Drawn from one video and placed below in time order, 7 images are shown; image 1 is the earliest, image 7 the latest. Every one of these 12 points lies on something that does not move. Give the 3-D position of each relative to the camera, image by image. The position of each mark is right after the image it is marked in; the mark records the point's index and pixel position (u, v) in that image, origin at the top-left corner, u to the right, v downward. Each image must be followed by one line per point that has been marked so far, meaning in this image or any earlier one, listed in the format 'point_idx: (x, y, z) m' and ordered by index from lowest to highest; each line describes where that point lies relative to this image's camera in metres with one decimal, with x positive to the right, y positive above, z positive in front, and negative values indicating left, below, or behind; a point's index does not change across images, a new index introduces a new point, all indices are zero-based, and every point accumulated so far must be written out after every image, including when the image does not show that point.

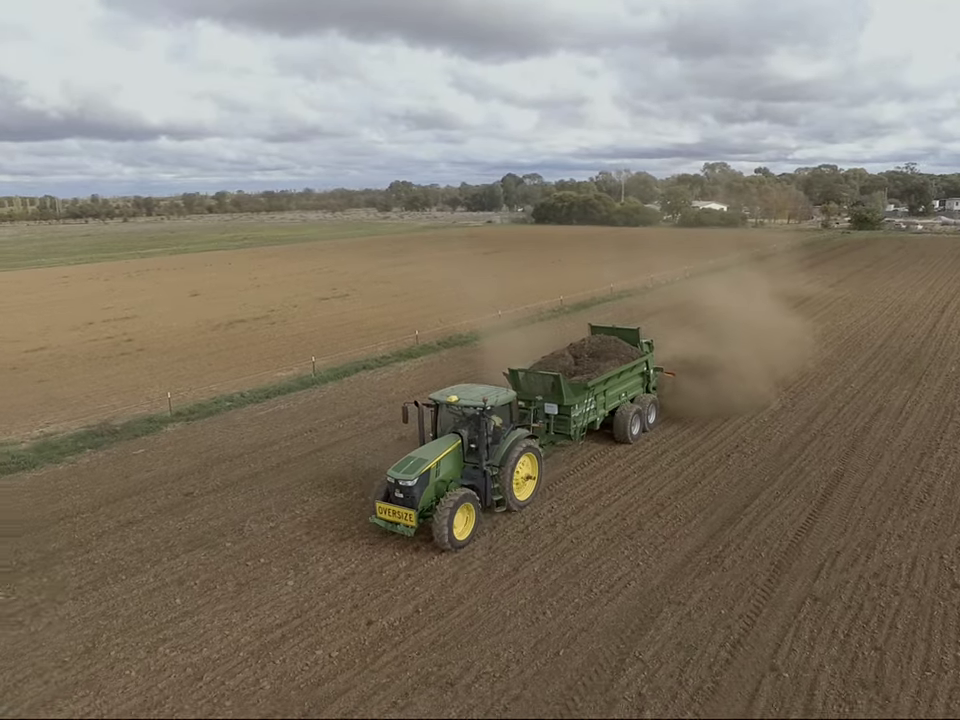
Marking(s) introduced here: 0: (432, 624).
0: (-0.4, -2.4, +7.8) m
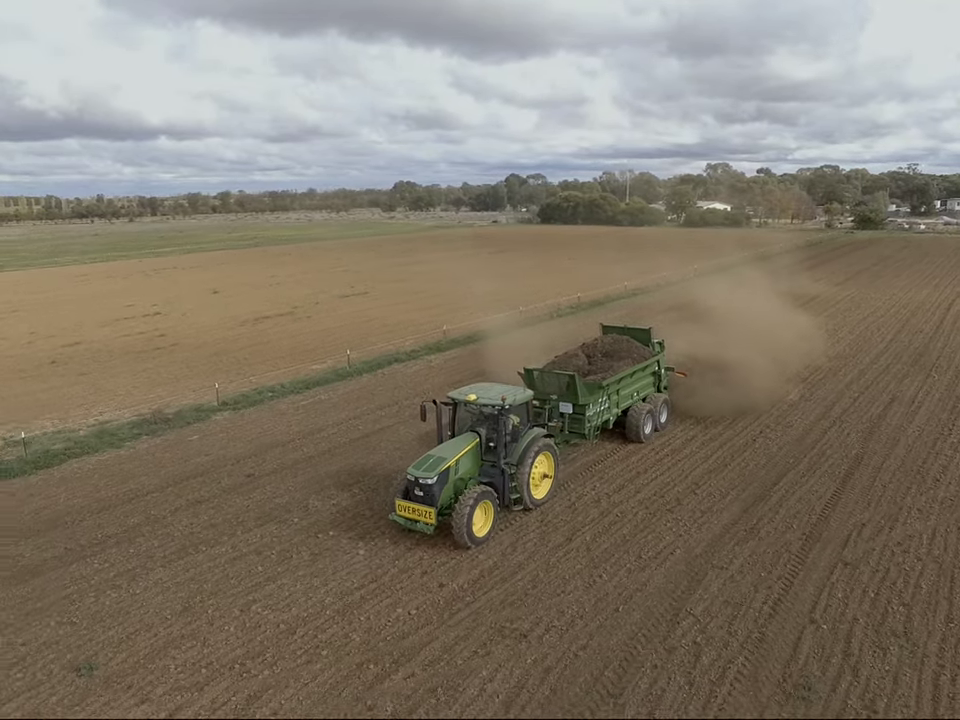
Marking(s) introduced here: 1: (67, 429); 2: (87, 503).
0: (+0.2, -2.3, +8.6) m
1: (-7.3, -1.2, +15.2) m
2: (-5.3, -1.9, +11.7) m
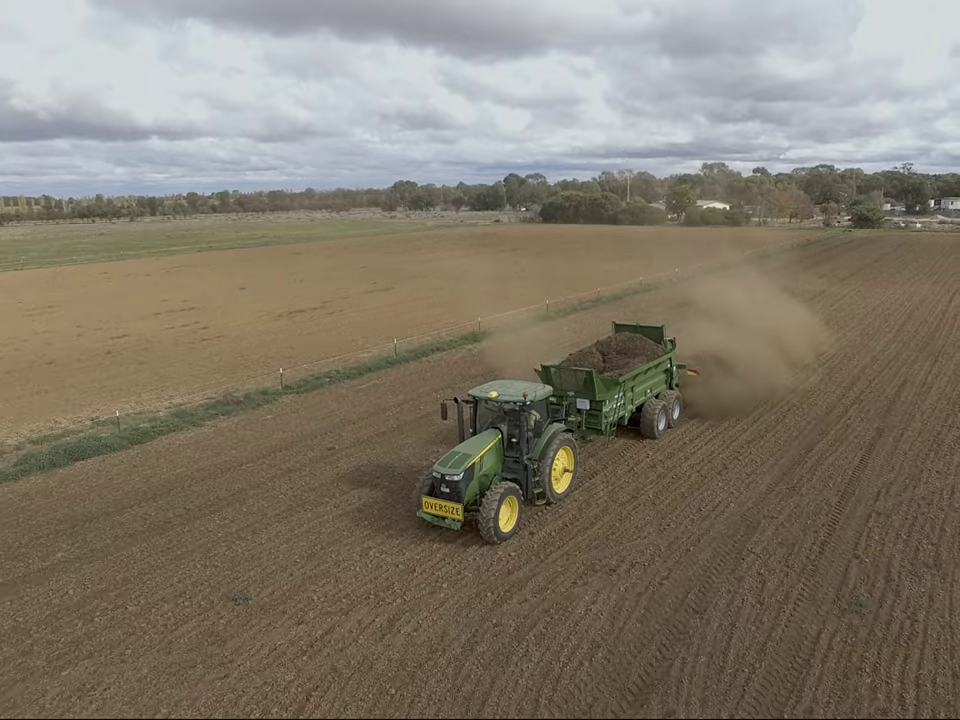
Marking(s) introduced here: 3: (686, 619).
0: (+1.1, -2.0, +9.9) m
1: (-6.3, -1.0, +16.5) m
2: (-4.3, -1.7, +13.0) m
3: (+1.9, -2.4, +7.9) m
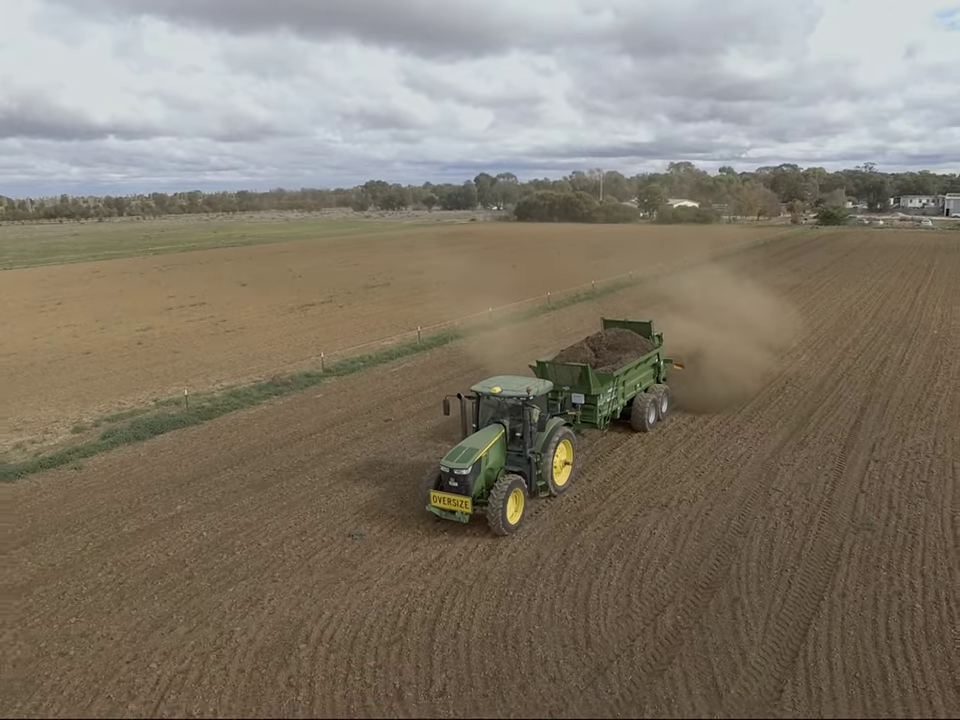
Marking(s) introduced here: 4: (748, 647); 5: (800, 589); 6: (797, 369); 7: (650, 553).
0: (+2.0, -1.6, +11.6) m
1: (-5.7, -0.7, +17.9) m
2: (-3.6, -1.4, +14.6) m
3: (+2.8, -2.0, +9.7) m
4: (+2.3, -2.5, +7.5) m
5: (+3.1, -2.3, +8.5) m
6: (+7.0, -0.2, +19.0) m
7: (+1.8, -2.1, +9.4) m
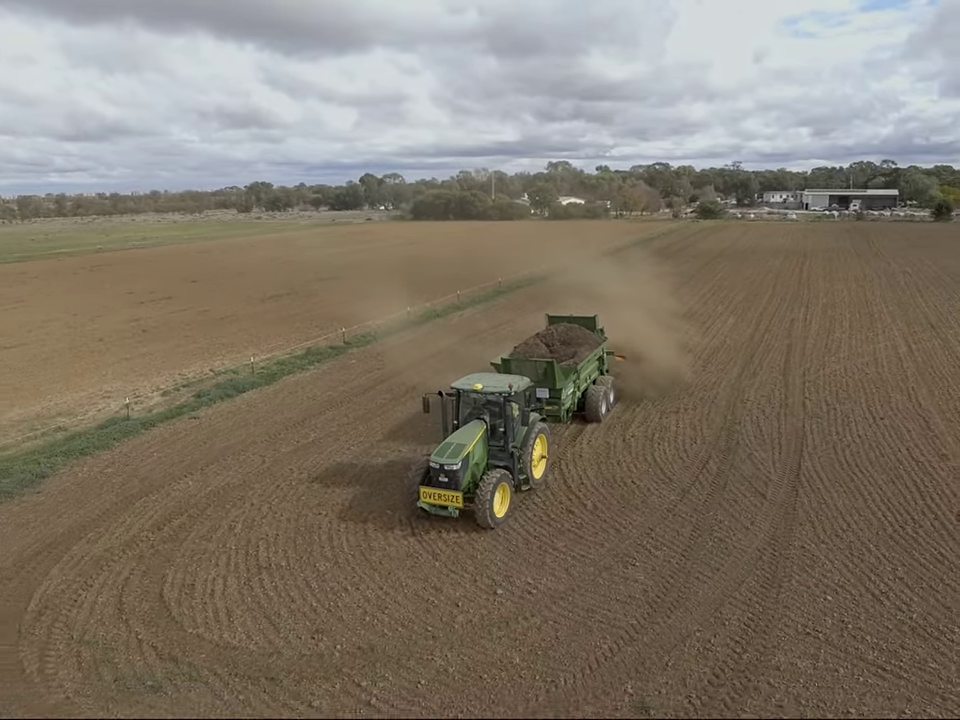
0: (+3.0, -0.8, +15.9) m
1: (-5.6, -0.1, +21.1) m
2: (-2.9, -0.7, +18.0) m
3: (+4.1, -1.1, +14.1) m
4: (+4.0, -1.6, +11.8) m
5: (+4.6, -1.3, +13.0) m
6: (+6.8, +0.8, +23.9) m
7: (+3.2, -1.3, +13.6) m
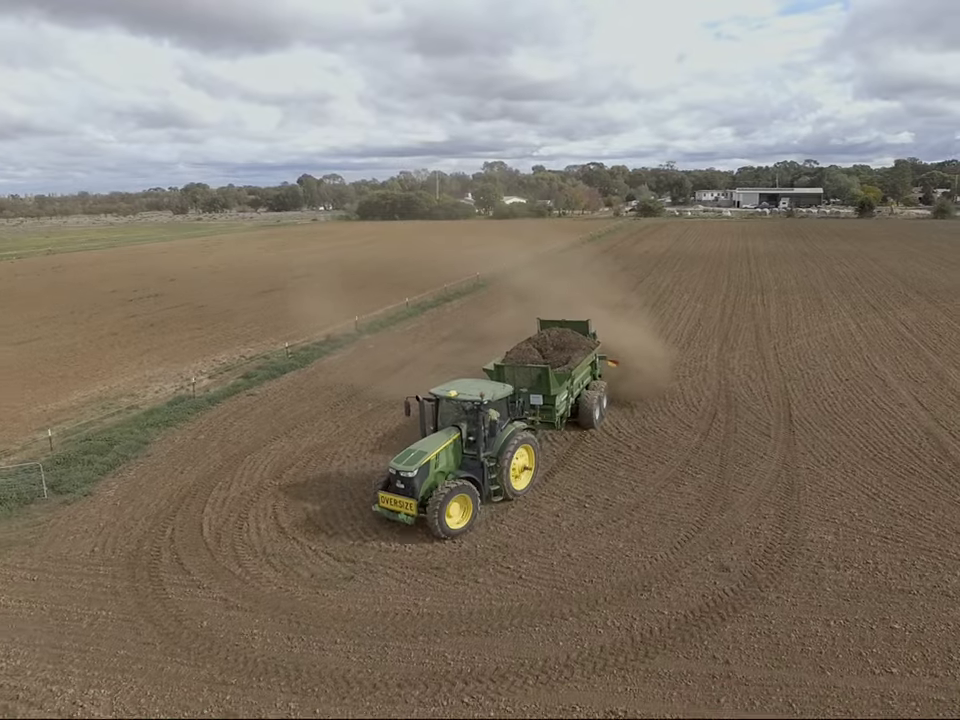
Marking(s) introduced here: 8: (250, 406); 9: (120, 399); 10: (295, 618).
0: (+3.6, -0.2, +18.6) m
1: (-5.4, +0.2, +23.1) m
2: (-2.5, -0.3, +20.2) m
3: (+4.9, -0.6, +16.9) m
4: (+4.9, -1.1, +14.6) m
5: (+5.4, -0.8, +15.8) m
6: (+6.7, +1.4, +26.9) m
7: (+4.0, -0.7, +16.4) m
8: (-4.7, -1.0, +17.5) m
9: (-7.9, -0.9, +19.0) m
10: (-1.9, -2.7, +8.9) m
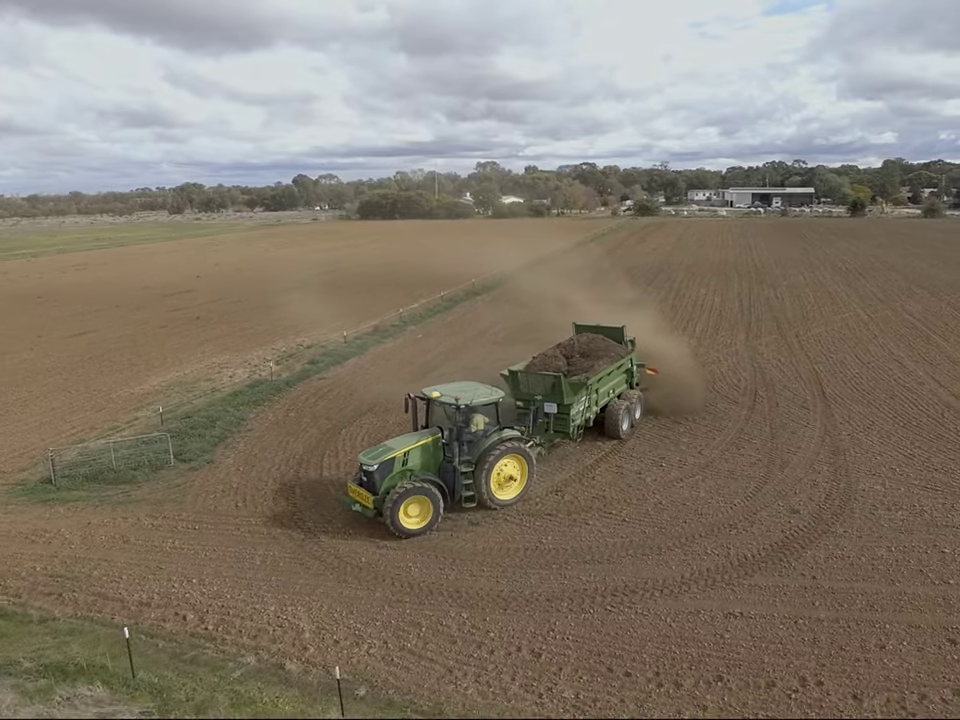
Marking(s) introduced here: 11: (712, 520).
0: (+4.9, +0.1, +20.4) m
1: (-4.2, +0.5, +24.6) m
2: (-1.3, 0.0, +21.9) m
3: (+6.1, -0.2, +18.7) m
4: (+6.2, -0.7, +16.4) m
5: (+6.7, -0.5, +17.6) m
6: (+7.8, +1.8, +28.7) m
7: (+5.2, -0.4, +18.1) m
8: (-3.4, -0.7, +19.1) m
9: (-6.7, -0.6, +20.5) m
10: (-0.5, -2.4, +10.6) m
11: (+2.9, -2.0, +10.9) m
